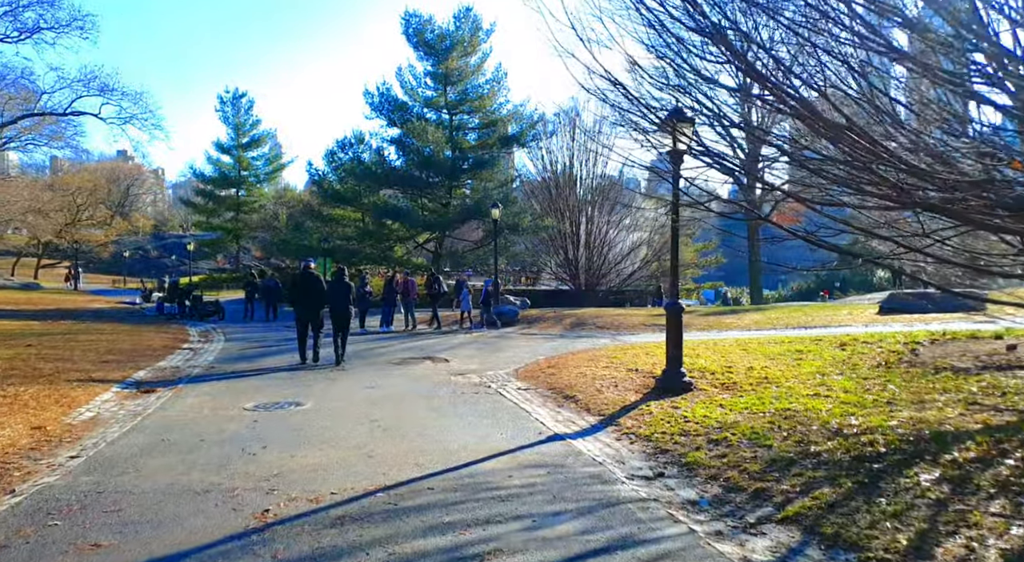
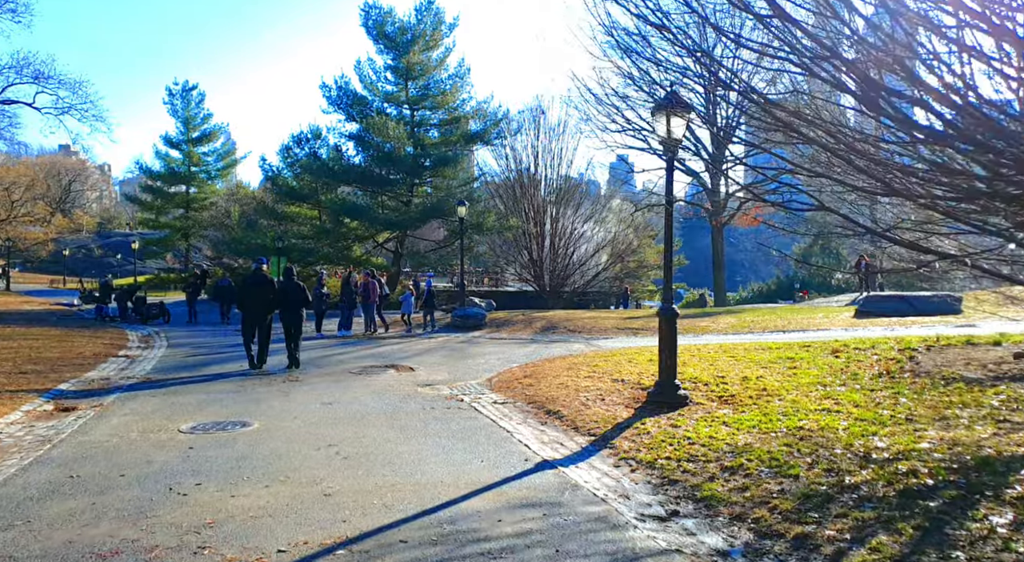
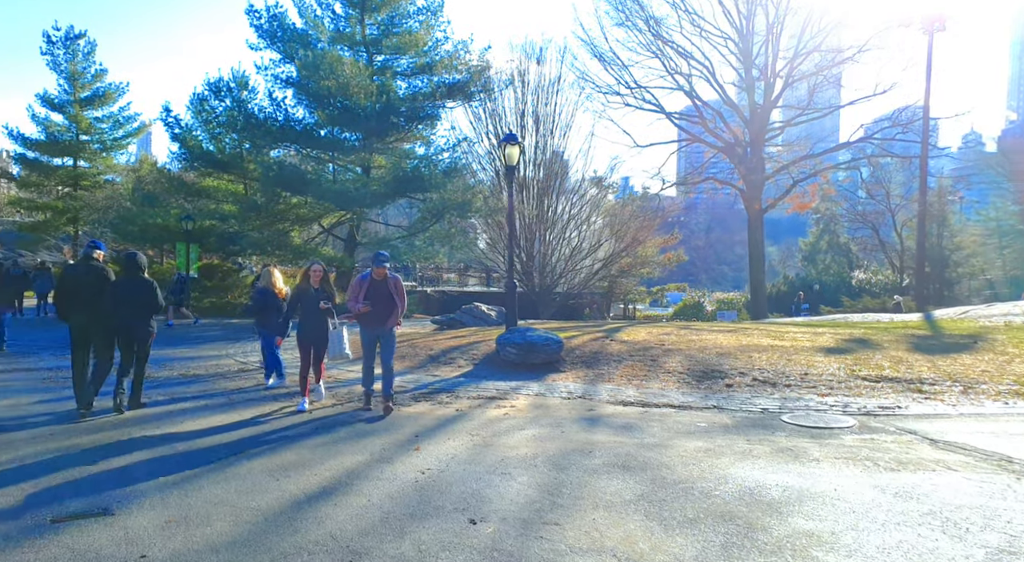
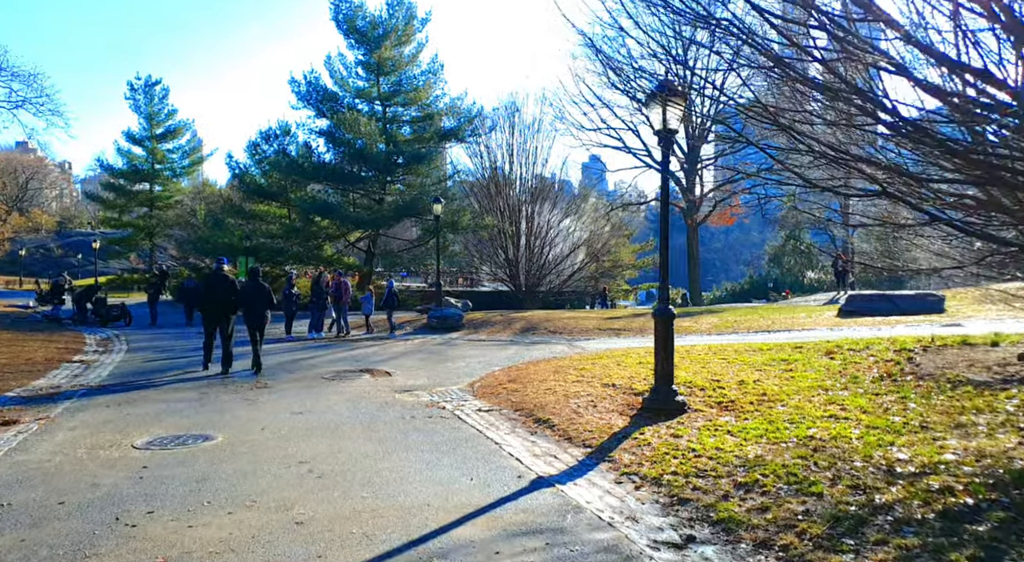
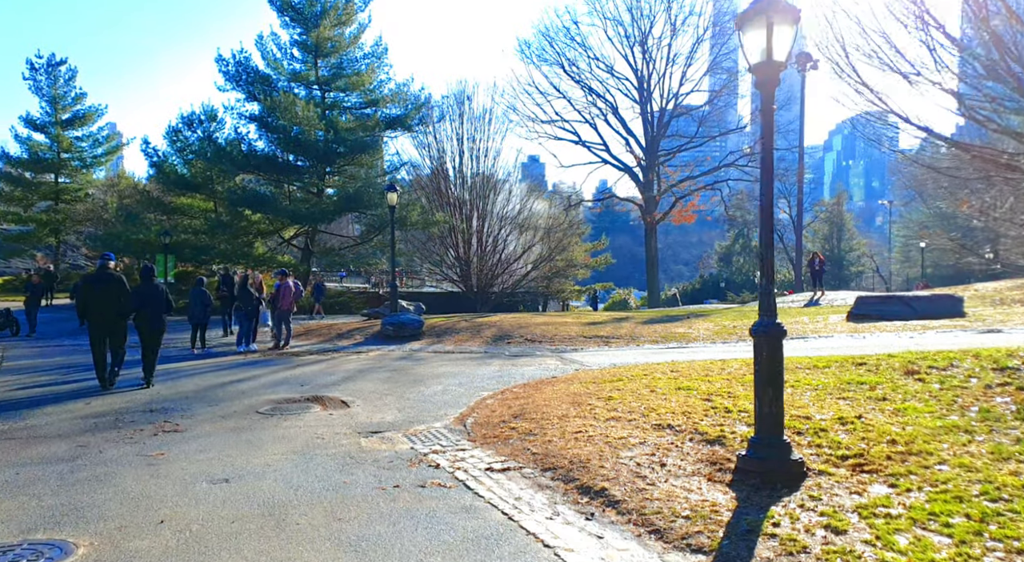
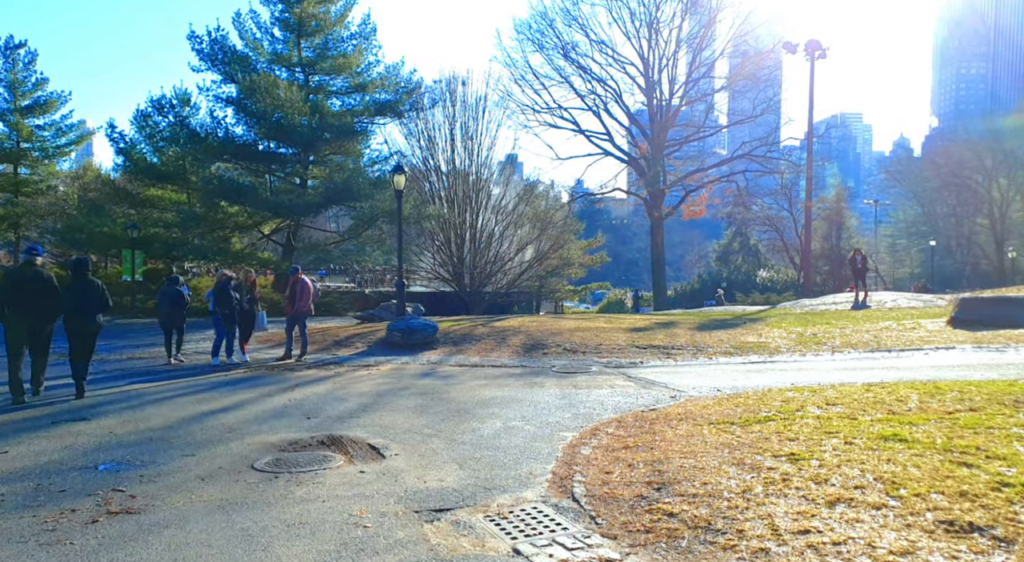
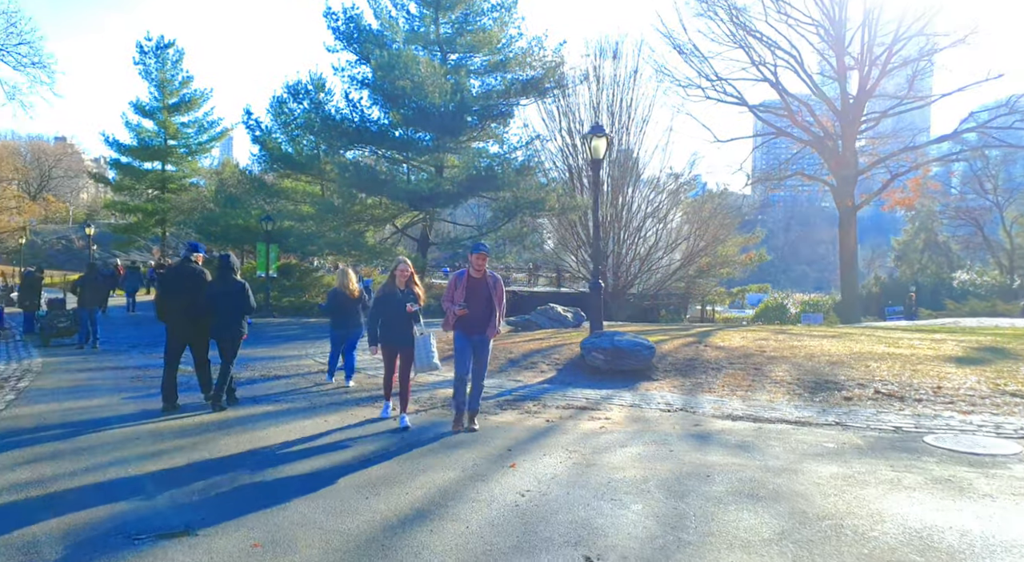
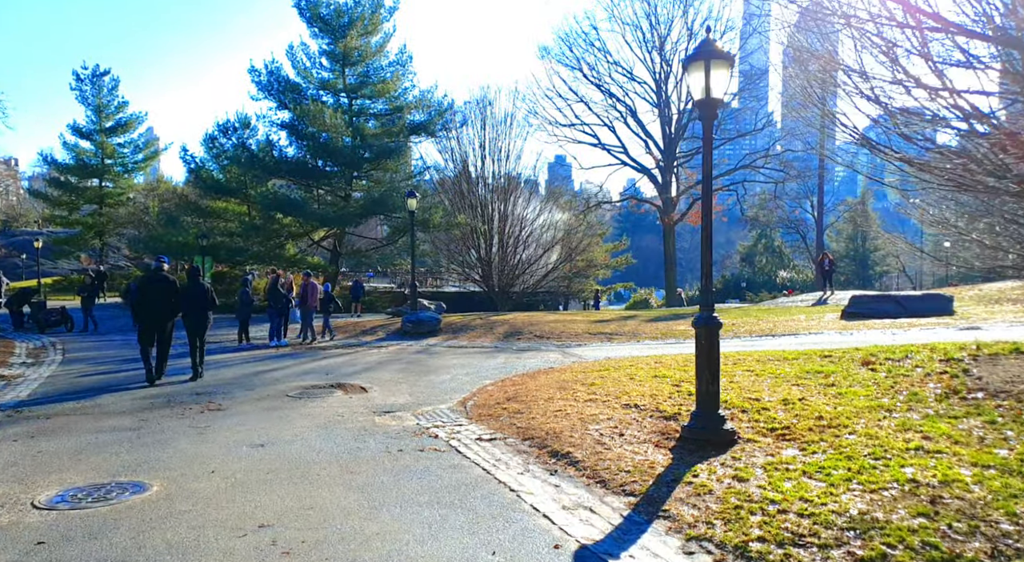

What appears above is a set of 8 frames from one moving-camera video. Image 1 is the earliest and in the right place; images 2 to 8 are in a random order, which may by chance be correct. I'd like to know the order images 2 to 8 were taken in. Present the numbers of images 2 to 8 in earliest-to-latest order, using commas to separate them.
2, 4, 8, 5, 6, 3, 7
